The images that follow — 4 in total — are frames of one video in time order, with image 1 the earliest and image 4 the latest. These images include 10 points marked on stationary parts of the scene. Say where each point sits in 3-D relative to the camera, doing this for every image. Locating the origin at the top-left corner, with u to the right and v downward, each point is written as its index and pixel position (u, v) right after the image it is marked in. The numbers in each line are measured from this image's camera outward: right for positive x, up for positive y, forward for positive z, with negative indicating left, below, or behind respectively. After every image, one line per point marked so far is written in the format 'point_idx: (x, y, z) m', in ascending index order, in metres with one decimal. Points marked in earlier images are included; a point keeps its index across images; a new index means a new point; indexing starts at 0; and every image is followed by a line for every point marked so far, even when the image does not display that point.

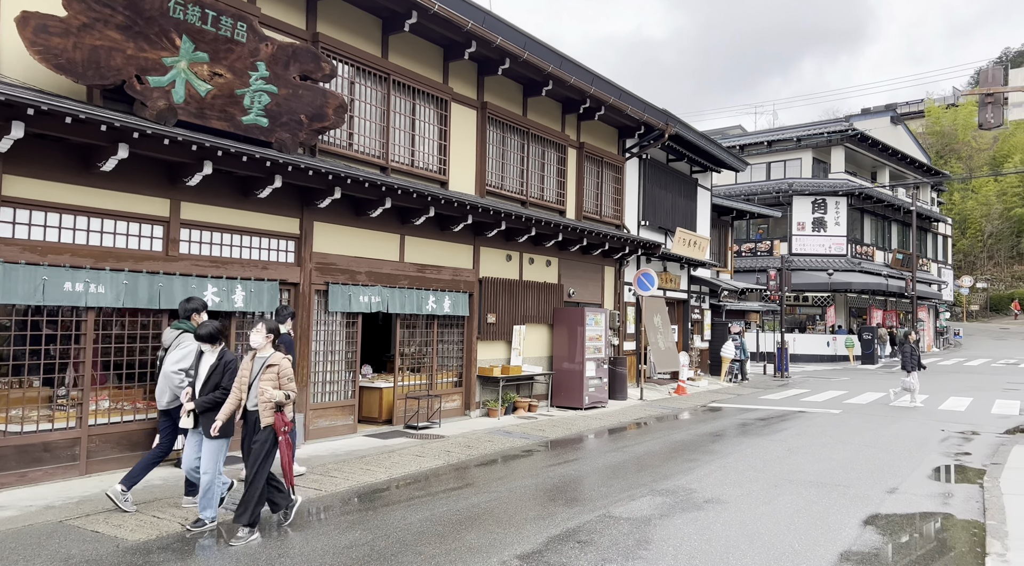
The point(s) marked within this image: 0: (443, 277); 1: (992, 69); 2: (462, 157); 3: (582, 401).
0: (-1.2, +0.1, +13.5) m
1: (+9.5, +4.2, +15.4) m
2: (-0.9, +2.2, +13.9) m
3: (+1.5, -2.5, +16.1) m
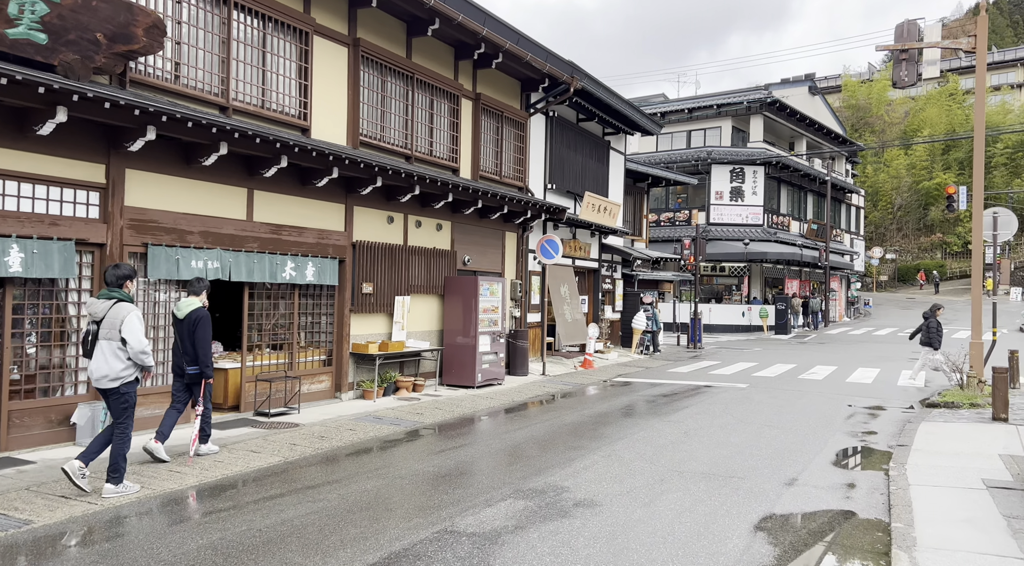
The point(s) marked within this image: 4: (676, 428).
0: (-3.1, +0.7, +11.7) m
1: (+7.3, +4.8, +14.5) m
2: (-2.8, +2.8, +12.1) m
3: (-0.7, -1.8, +14.6) m
4: (+2.3, -2.0, +10.8) m
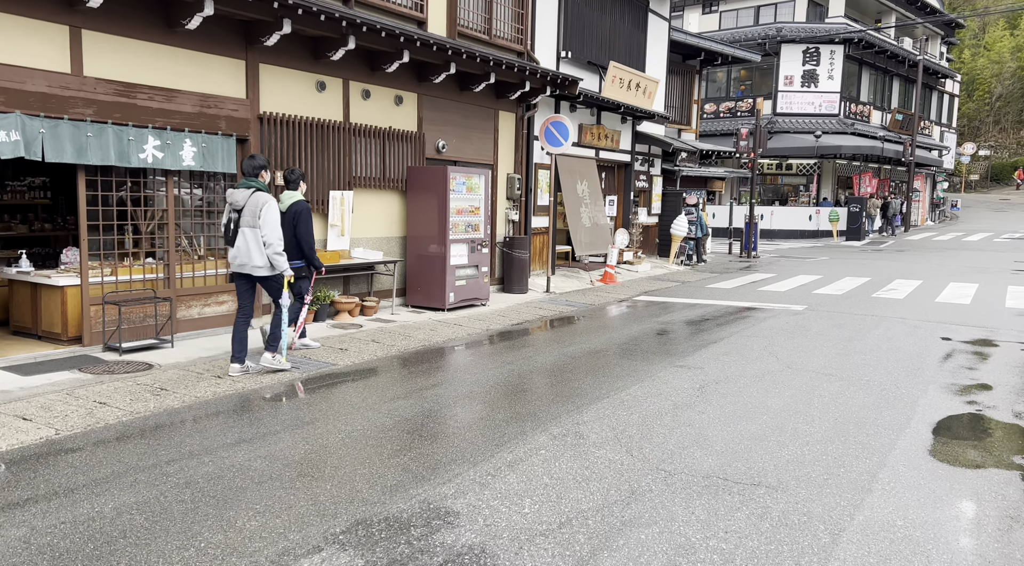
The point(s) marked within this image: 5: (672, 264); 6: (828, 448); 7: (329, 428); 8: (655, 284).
0: (-3.6, +1.9, +8.4) m
1: (+7.0, +6.3, +9.8) m
2: (-3.3, +4.1, +8.5) m
3: (-1.0, -0.2, +11.4) m
4: (+1.7, -0.9, +7.4) m
5: (+4.0, +0.5, +19.5) m
6: (+2.3, -1.2, +5.6) m
7: (-1.4, -1.1, +5.7) m
8: (+3.0, 0.0, +16.4) m
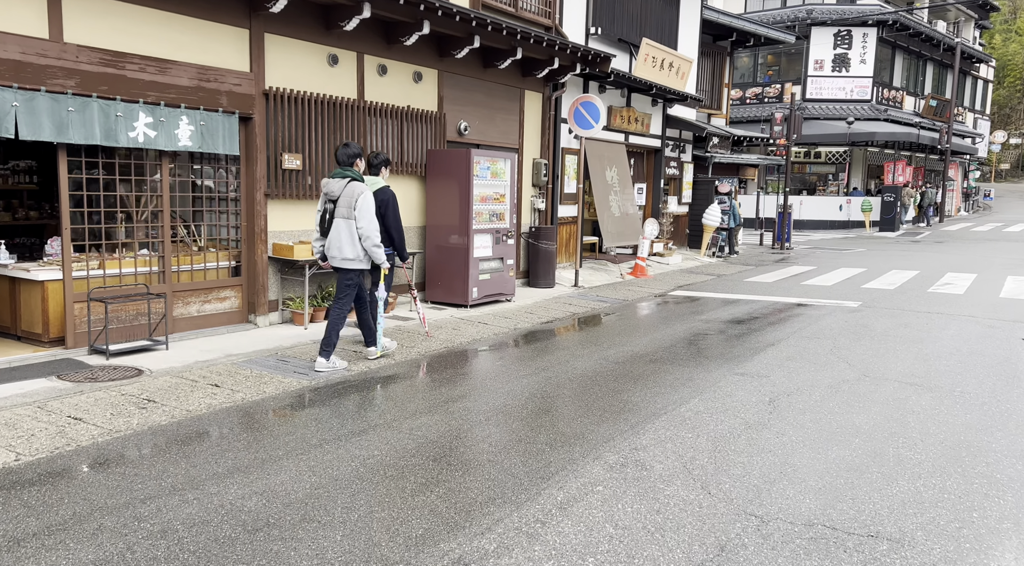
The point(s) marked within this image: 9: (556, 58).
0: (-3.3, +1.9, +7.5) m
1: (+7.4, +6.3, +8.6) m
2: (-2.9, +4.1, +7.5) m
3: (-0.6, -0.1, +10.5) m
4: (+2.0, -0.9, +6.4) m
5: (+4.5, +0.7, +18.4) m
6: (+2.6, -1.2, +4.6) m
7: (-1.1, -1.1, +4.8) m
8: (+3.5, +0.1, +15.4) m
9: (+0.7, +3.5, +12.2) m
